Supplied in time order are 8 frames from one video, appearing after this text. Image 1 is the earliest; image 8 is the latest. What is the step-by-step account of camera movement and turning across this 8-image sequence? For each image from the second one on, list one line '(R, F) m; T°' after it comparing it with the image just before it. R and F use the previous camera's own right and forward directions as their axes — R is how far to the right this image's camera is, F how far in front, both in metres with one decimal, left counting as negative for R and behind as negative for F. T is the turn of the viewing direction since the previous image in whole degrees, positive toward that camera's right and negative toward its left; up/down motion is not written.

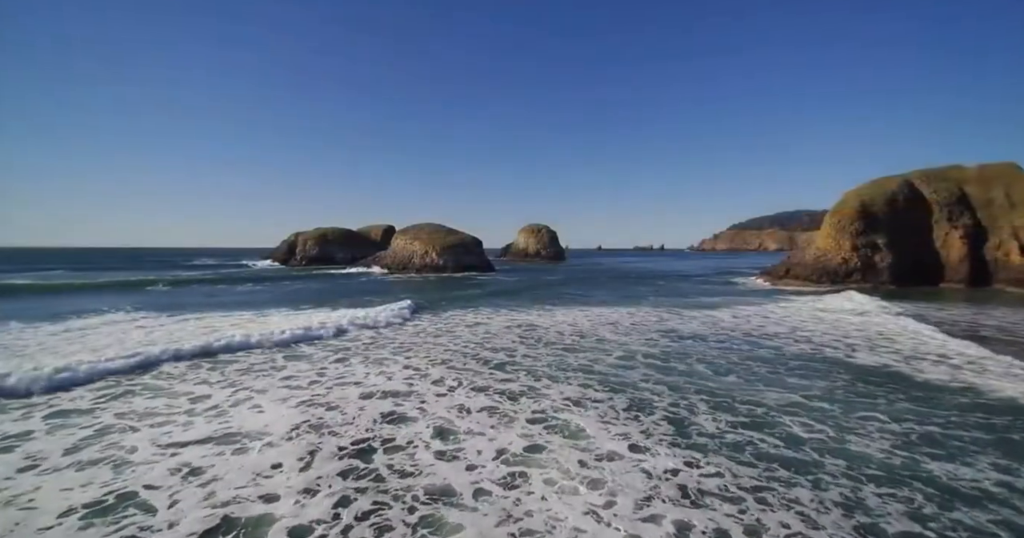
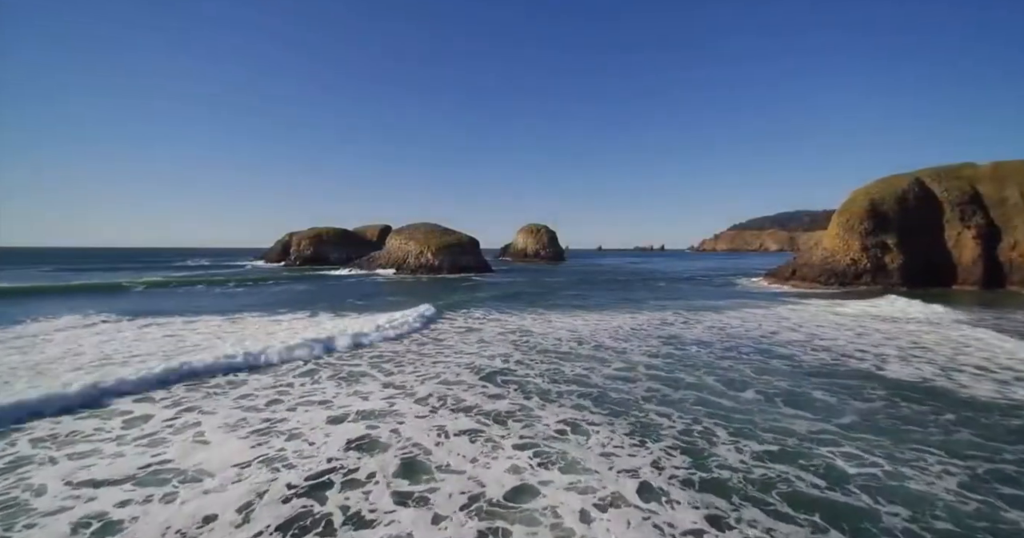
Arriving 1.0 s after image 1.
(+0.2, +1.2) m; 0°
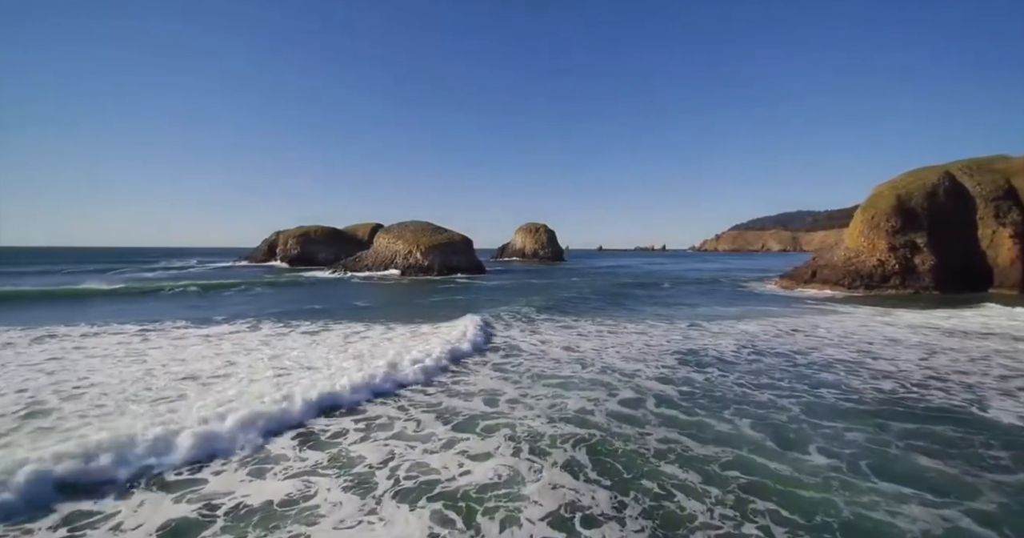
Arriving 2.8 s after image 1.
(+0.4, +2.9) m; 0°
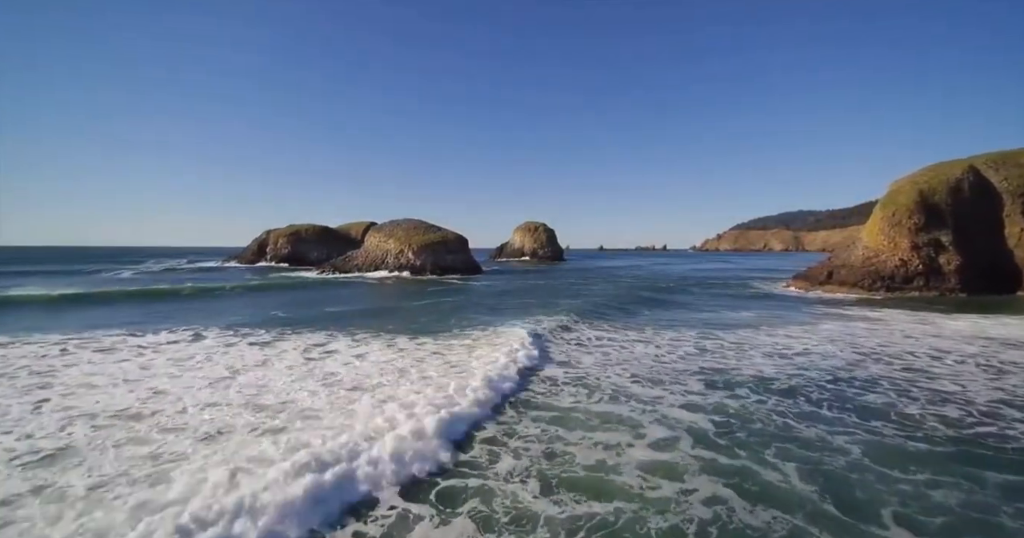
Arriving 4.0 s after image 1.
(+0.3, +2.0) m; 0°
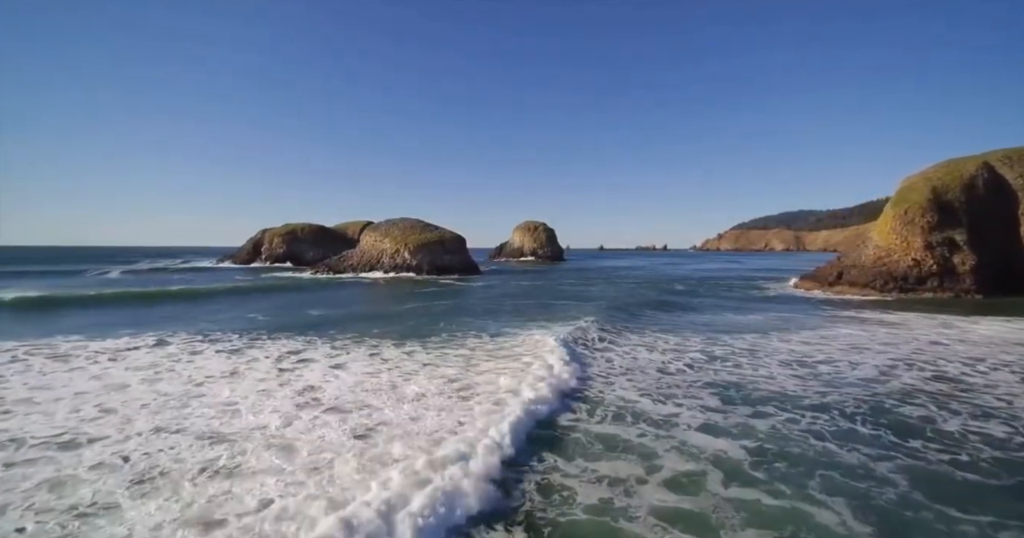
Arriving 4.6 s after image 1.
(+0.1, +1.0) m; 0°
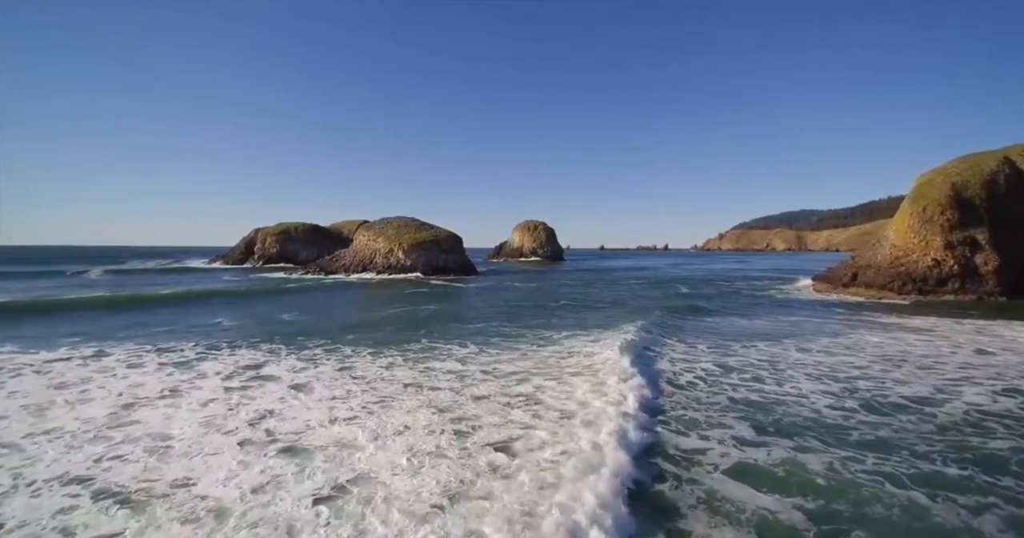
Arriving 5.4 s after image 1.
(+0.1, +1.4) m; 0°
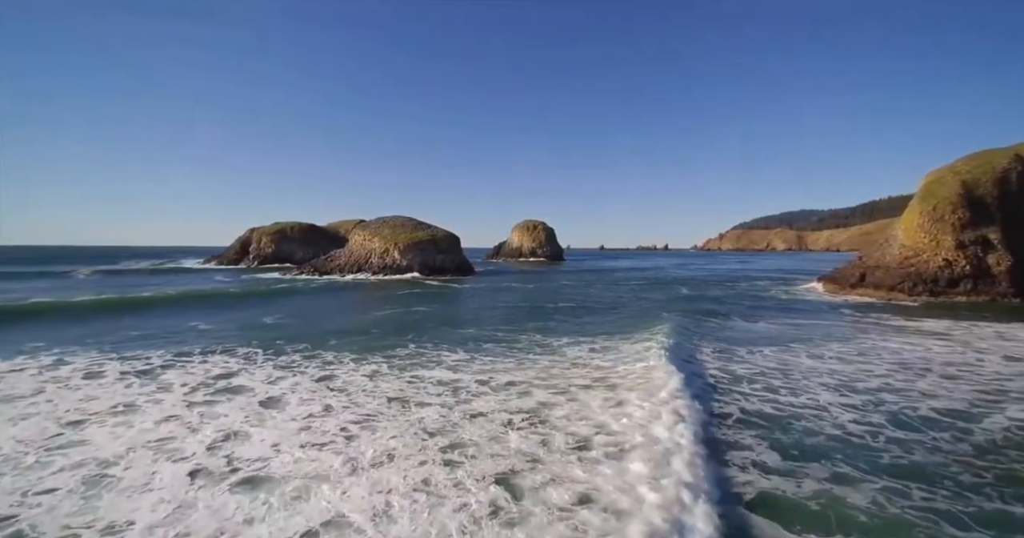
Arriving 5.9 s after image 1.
(+0.1, +0.8) m; 0°
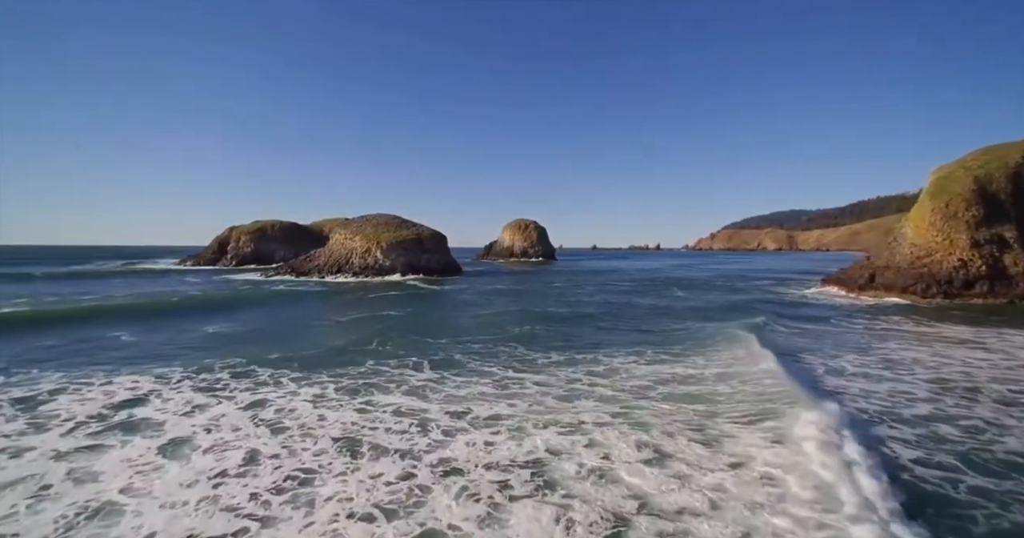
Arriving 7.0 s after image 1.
(+0.1, +1.7) m; +1°
